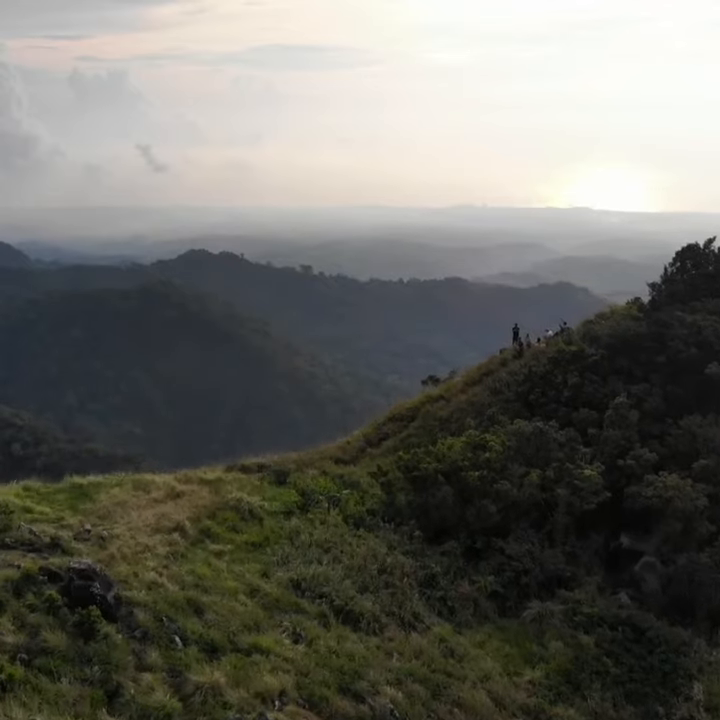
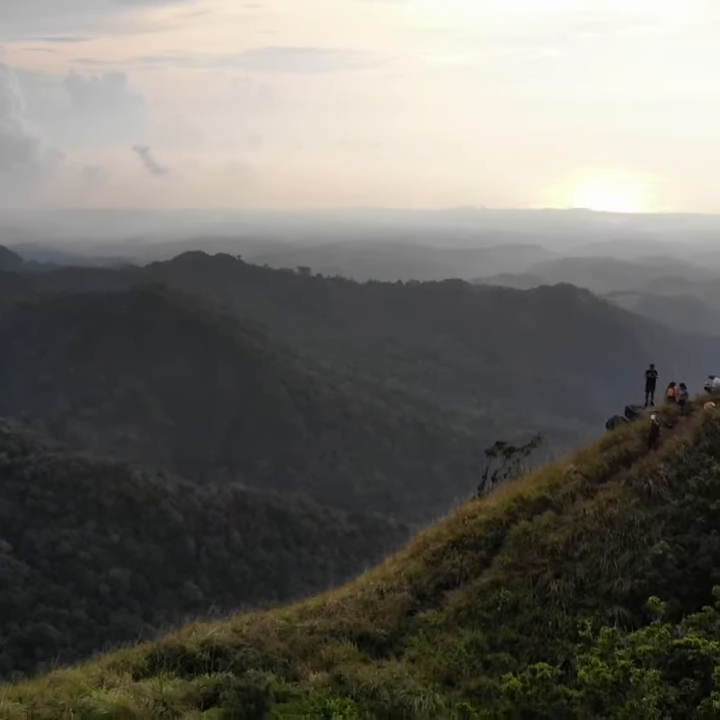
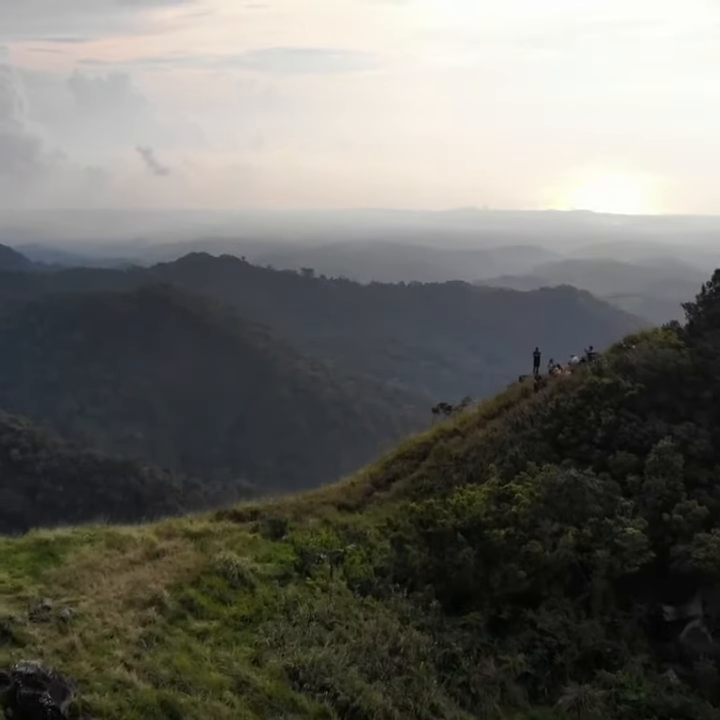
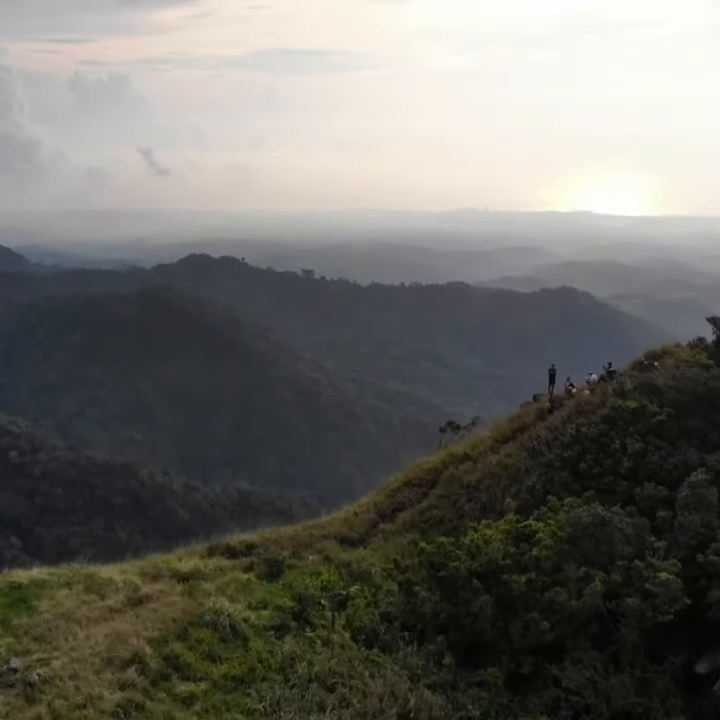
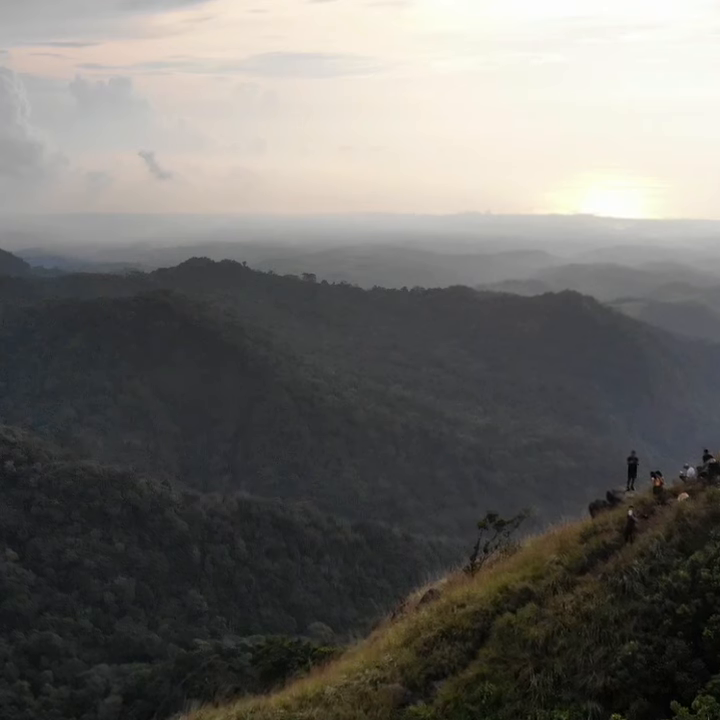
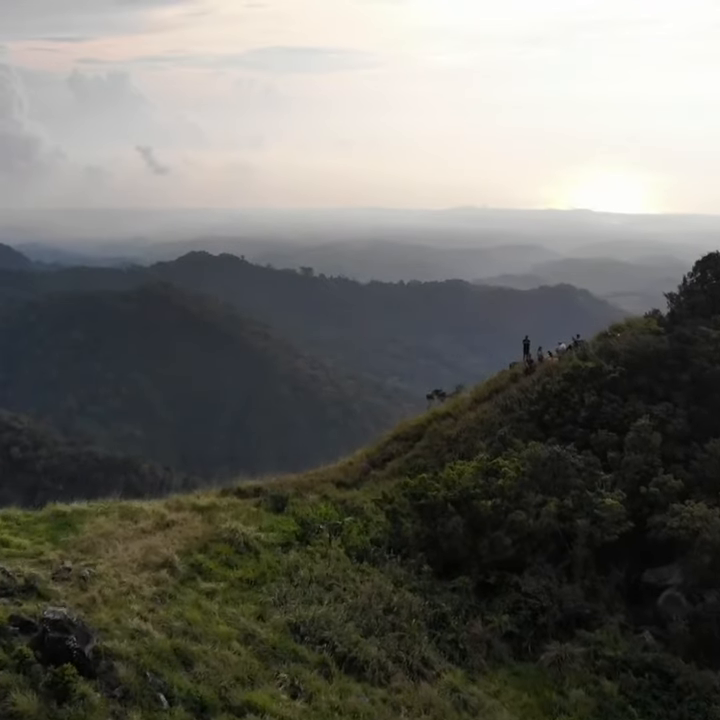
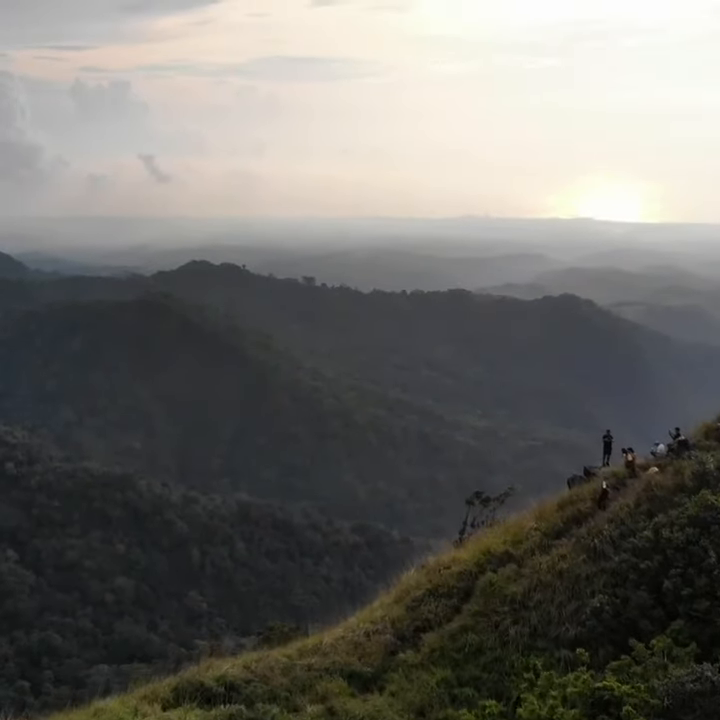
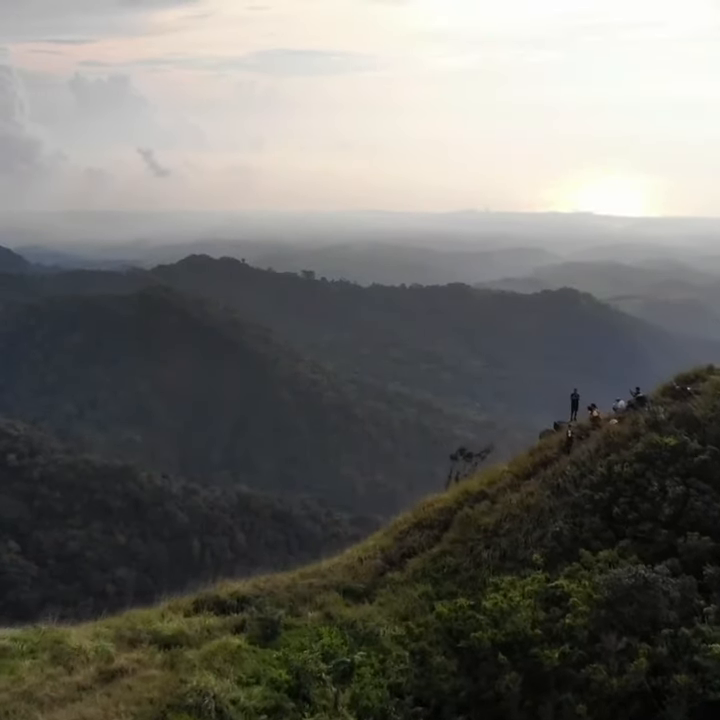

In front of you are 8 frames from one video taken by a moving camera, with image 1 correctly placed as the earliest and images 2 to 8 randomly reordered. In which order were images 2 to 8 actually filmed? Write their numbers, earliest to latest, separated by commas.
6, 3, 4, 8, 7, 5, 2
